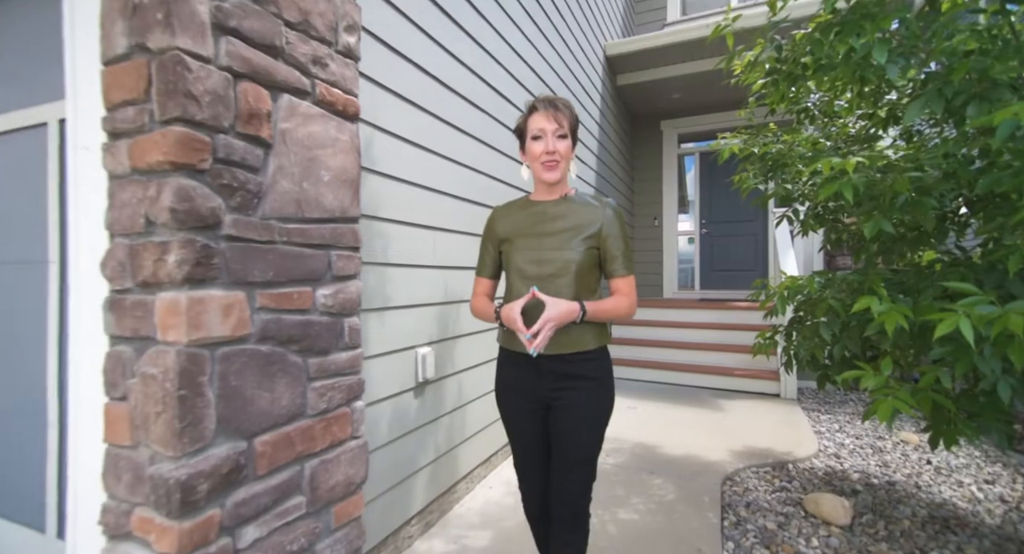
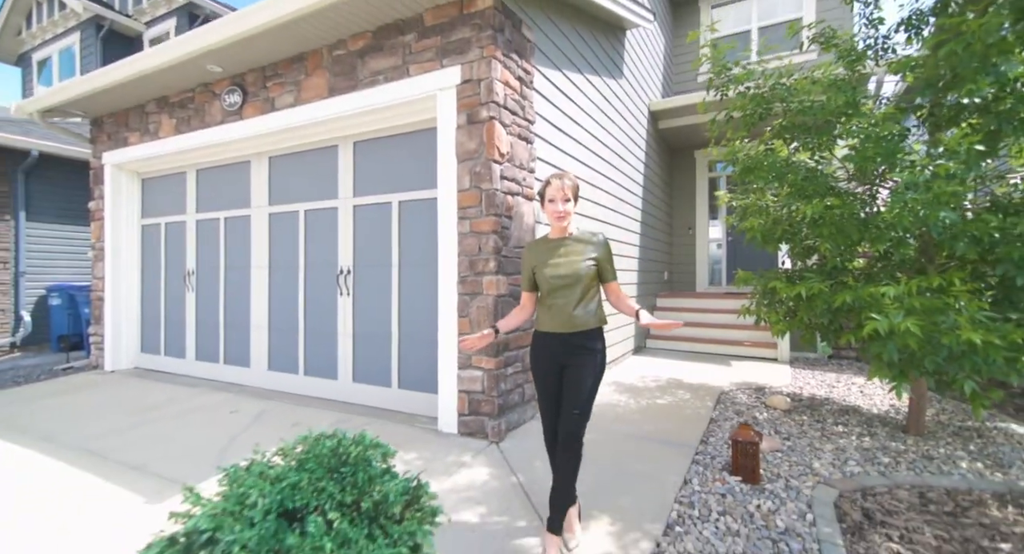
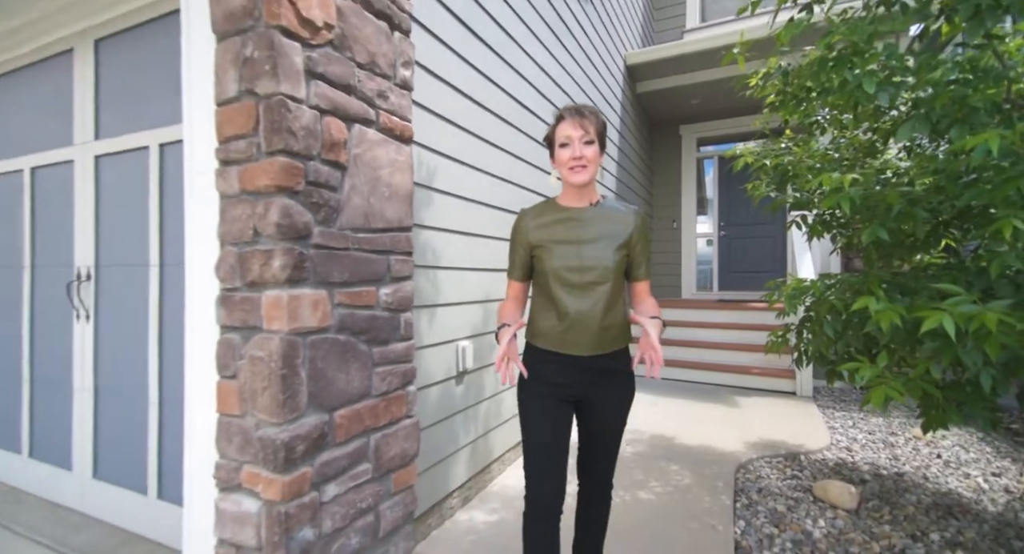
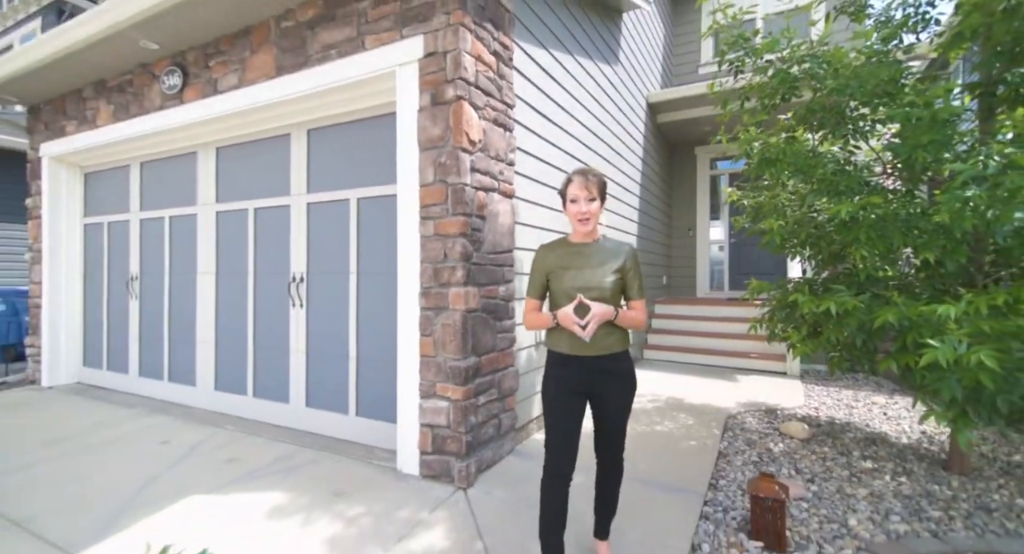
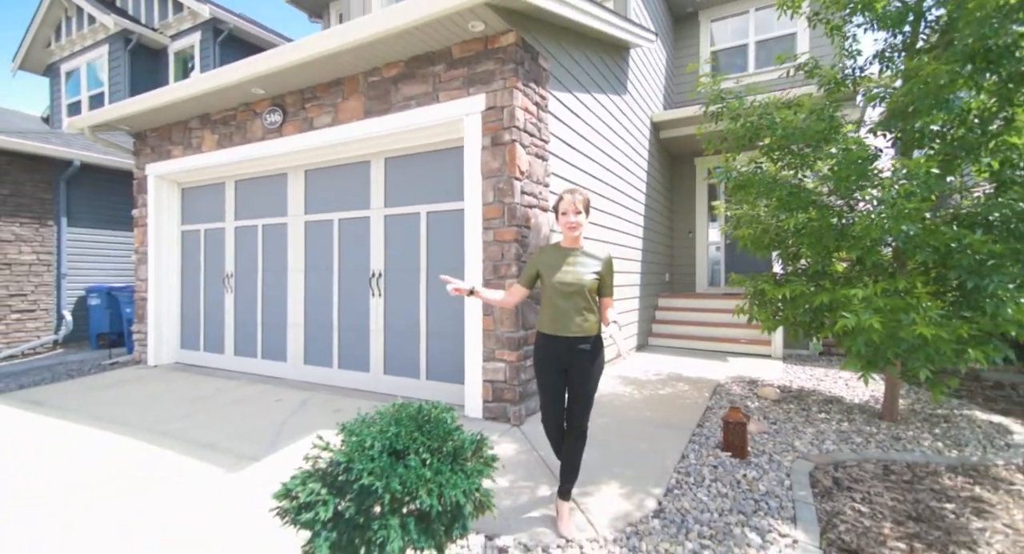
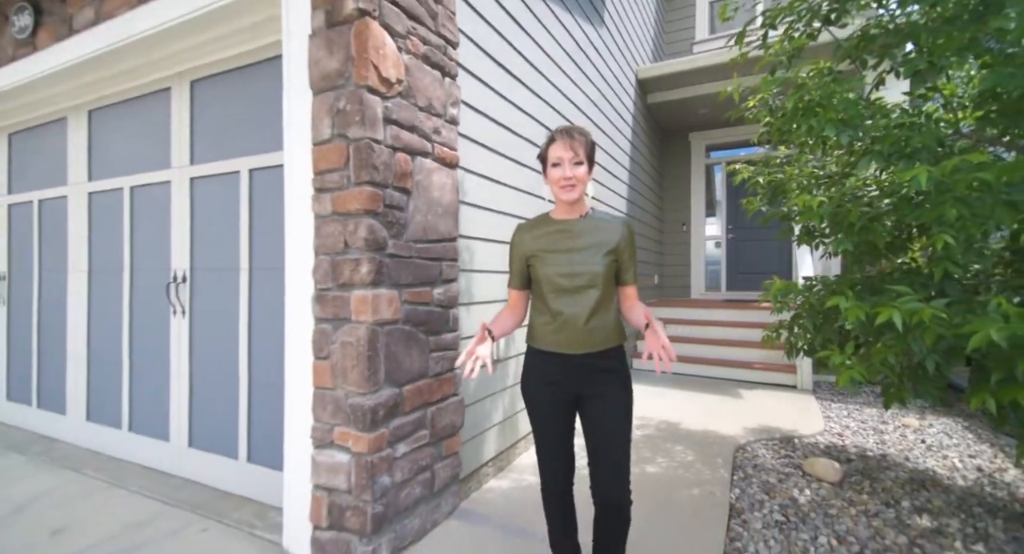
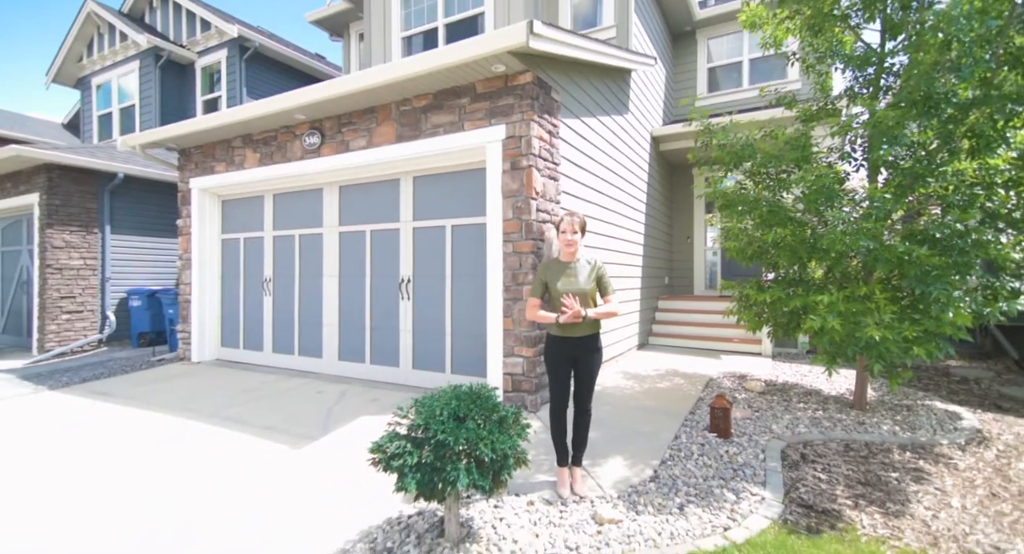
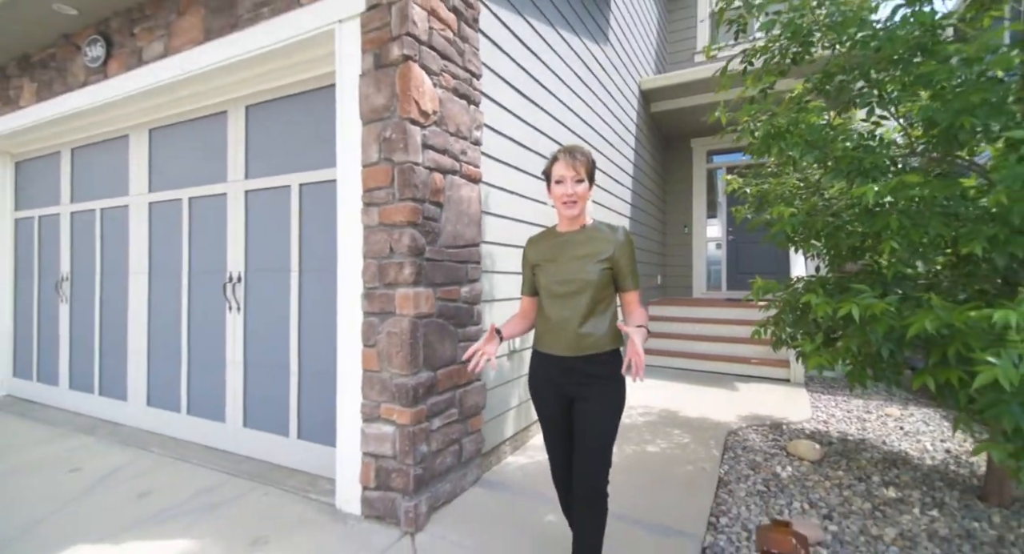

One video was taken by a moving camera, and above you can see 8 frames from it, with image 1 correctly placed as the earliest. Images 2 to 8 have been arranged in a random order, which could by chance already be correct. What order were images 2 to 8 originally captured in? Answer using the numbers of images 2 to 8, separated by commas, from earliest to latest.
3, 6, 8, 4, 2, 5, 7
